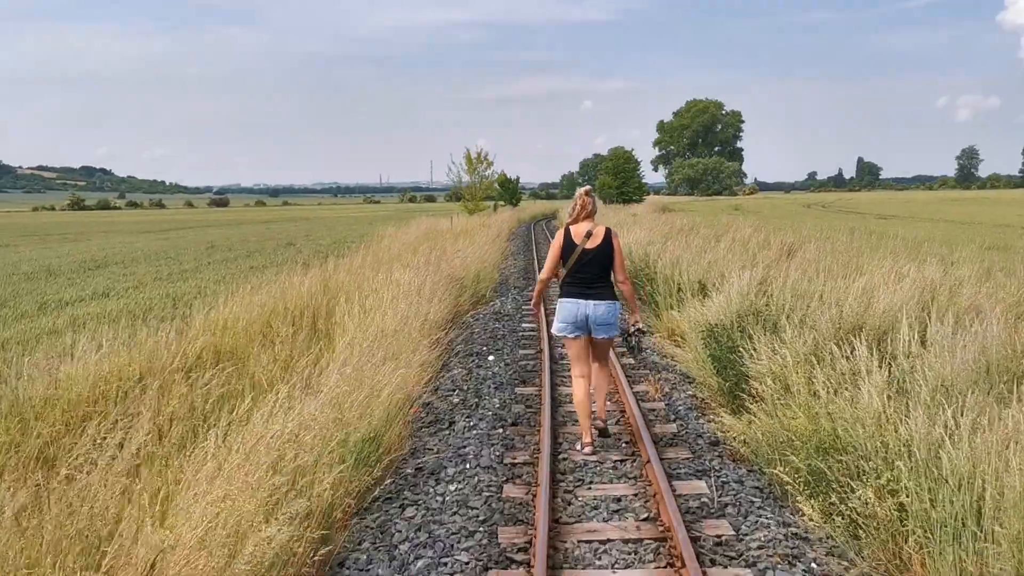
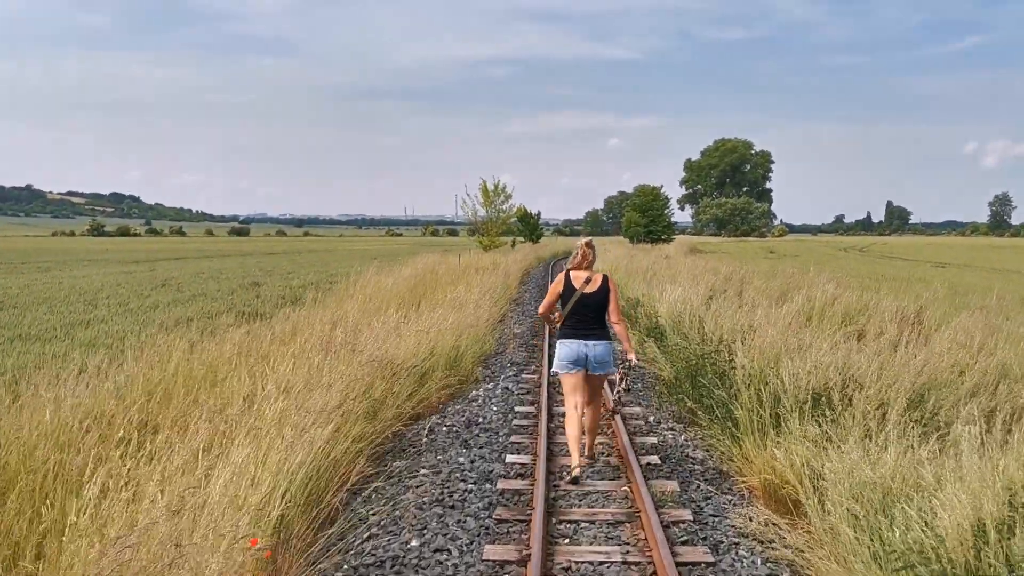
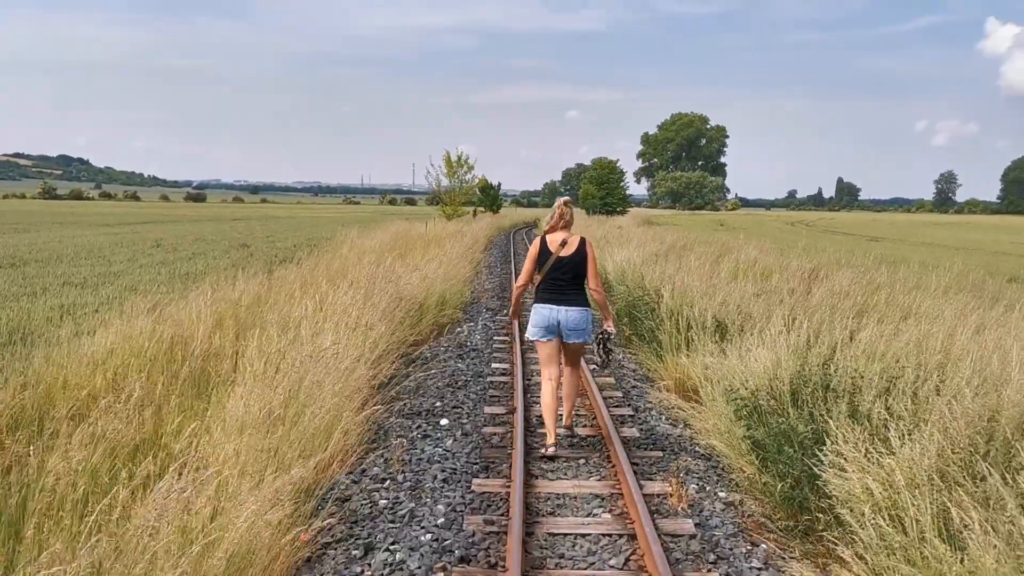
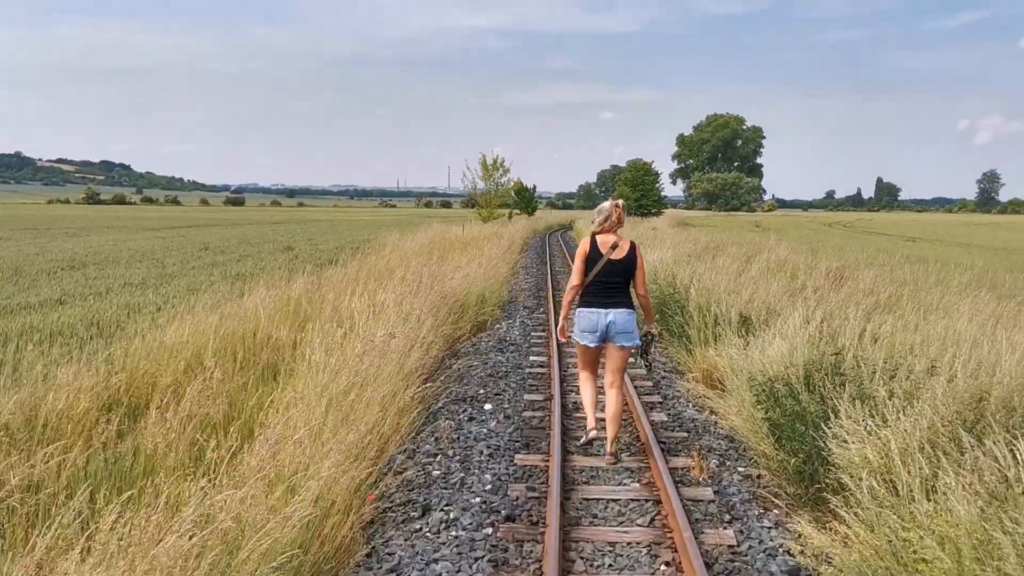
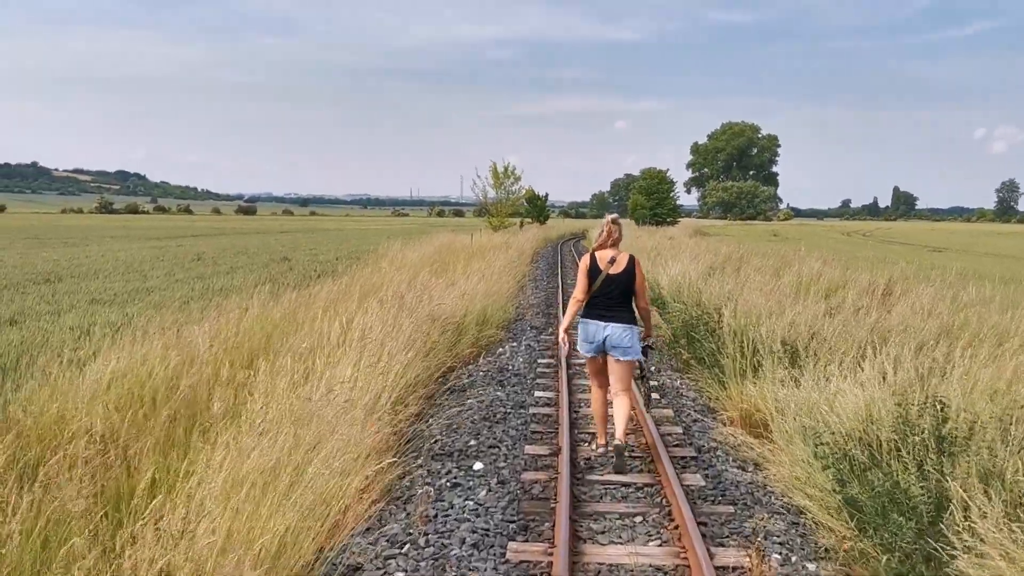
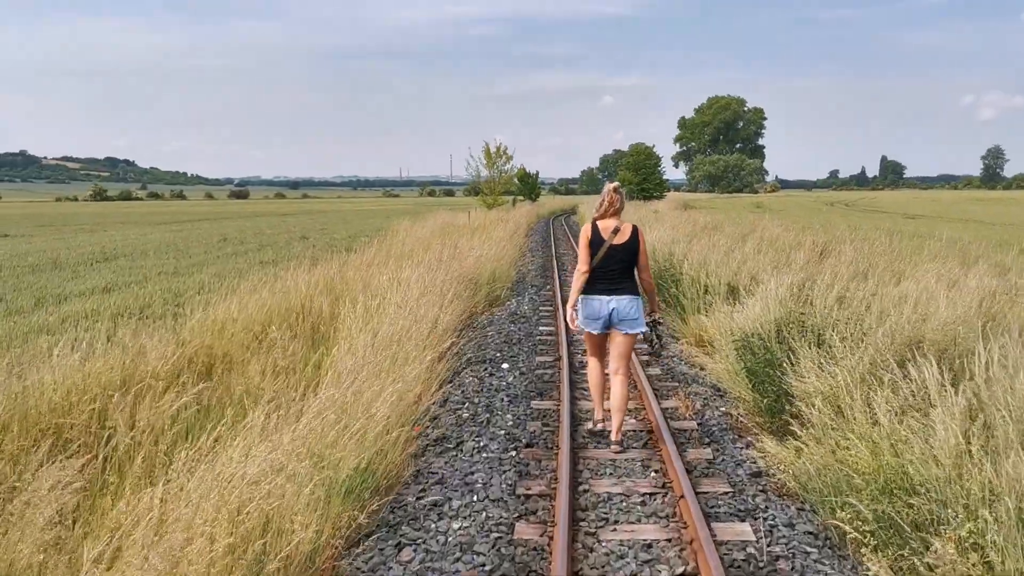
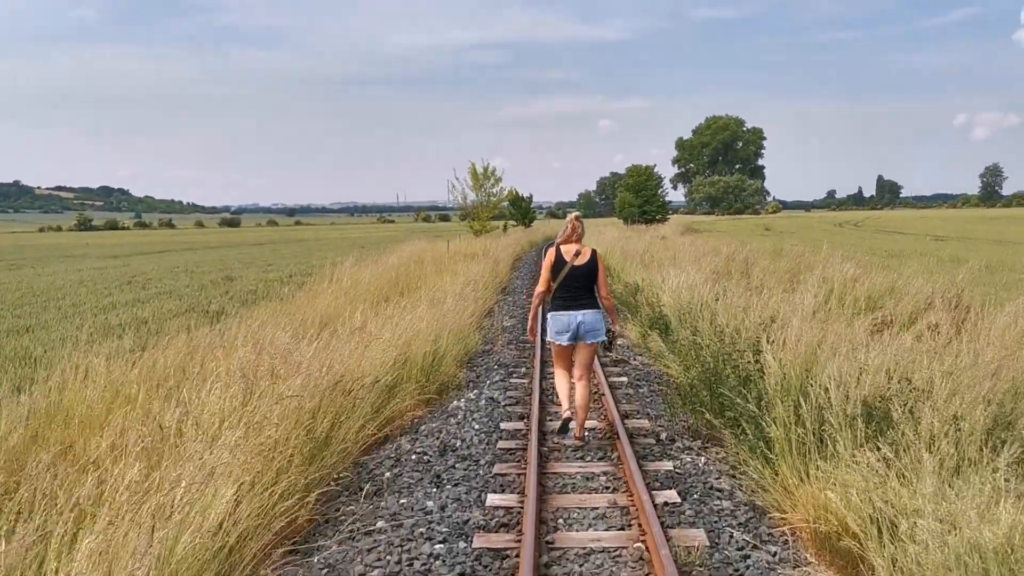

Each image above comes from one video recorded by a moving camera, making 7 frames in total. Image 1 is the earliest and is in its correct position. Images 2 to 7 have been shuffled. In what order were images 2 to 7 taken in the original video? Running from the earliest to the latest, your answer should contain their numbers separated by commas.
6, 4, 3, 5, 2, 7
